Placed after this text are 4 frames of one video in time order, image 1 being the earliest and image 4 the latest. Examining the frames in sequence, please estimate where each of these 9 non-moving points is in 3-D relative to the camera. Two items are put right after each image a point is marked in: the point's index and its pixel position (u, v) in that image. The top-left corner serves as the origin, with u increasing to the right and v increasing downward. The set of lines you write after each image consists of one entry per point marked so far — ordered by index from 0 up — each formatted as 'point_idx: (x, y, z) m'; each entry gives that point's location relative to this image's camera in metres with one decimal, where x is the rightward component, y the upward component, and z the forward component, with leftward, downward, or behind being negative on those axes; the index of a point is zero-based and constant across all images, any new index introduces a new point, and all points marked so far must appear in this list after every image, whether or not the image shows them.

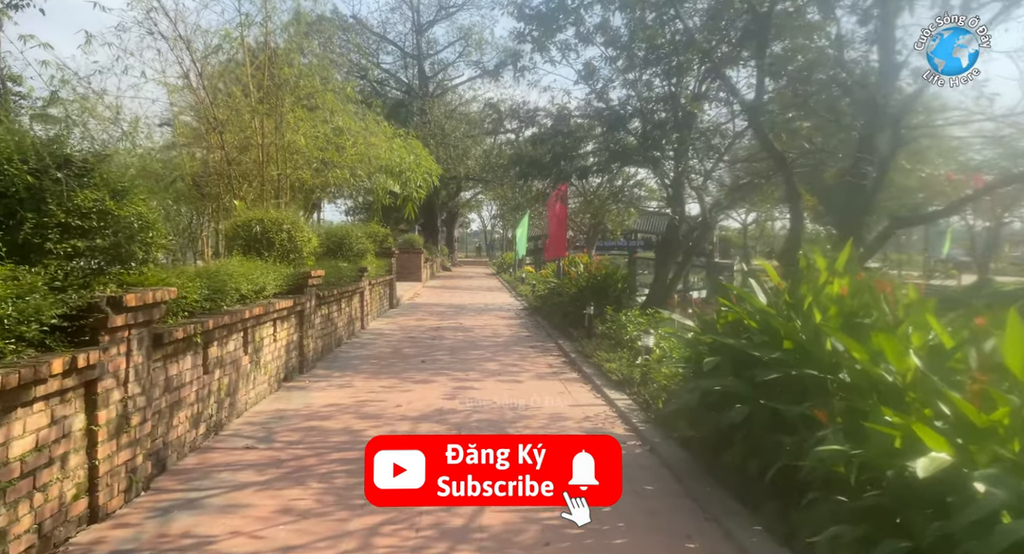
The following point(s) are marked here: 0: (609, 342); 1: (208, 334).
0: (+1.3, -0.9, +8.9) m
1: (-2.2, -0.4, +4.7) m
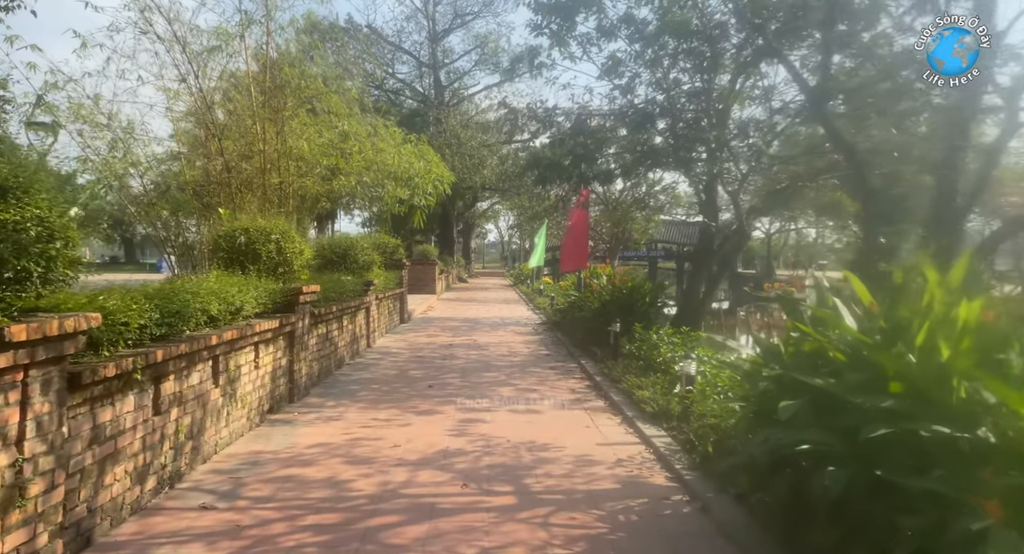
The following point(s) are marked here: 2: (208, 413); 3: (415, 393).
0: (+1.5, -1.1, +7.9) m
1: (-2.1, -0.5, +3.9) m
2: (-2.1, -1.0, +4.7) m
3: (-1.1, -1.3, +7.3) m
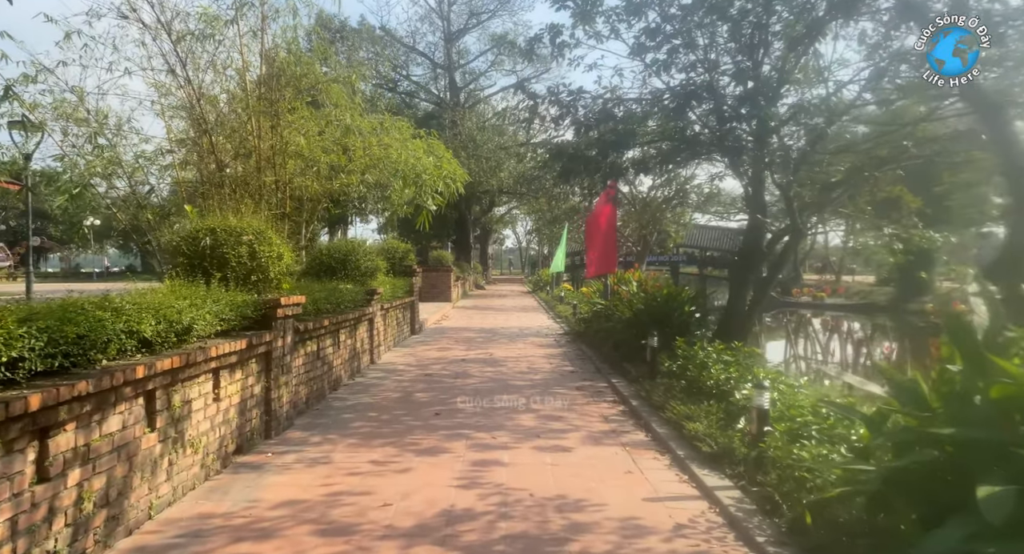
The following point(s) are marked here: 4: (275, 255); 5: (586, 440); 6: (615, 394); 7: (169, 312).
0: (+1.7, -1.1, +6.7) m
1: (-2.0, -0.6, +2.8) m
2: (-2.0, -1.0, +3.6) m
3: (-0.9, -1.4, +6.2) m
4: (-2.1, +0.2, +5.8) m
5: (+0.6, -1.4, +5.8) m
6: (+1.2, -1.3, +7.7) m
7: (-2.1, -0.2, +4.0) m
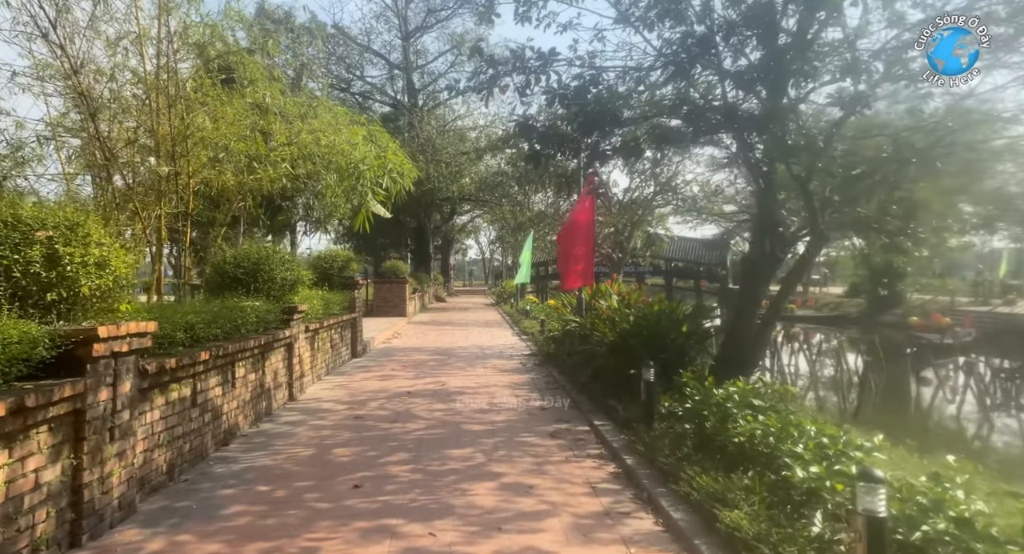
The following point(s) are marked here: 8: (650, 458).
0: (+1.3, -1.2, +4.9) m
1: (-2.1, -0.6, +0.8) m
2: (-2.2, -1.1, +1.6) m
3: (-1.2, -1.5, +4.3) m
4: (-2.4, +0.1, +3.8) m
5: (+0.3, -1.5, +3.9) m
6: (+0.8, -1.5, +5.8) m
7: (-2.3, -0.3, +2.0) m
8: (+1.1, -1.4, +5.2) m
